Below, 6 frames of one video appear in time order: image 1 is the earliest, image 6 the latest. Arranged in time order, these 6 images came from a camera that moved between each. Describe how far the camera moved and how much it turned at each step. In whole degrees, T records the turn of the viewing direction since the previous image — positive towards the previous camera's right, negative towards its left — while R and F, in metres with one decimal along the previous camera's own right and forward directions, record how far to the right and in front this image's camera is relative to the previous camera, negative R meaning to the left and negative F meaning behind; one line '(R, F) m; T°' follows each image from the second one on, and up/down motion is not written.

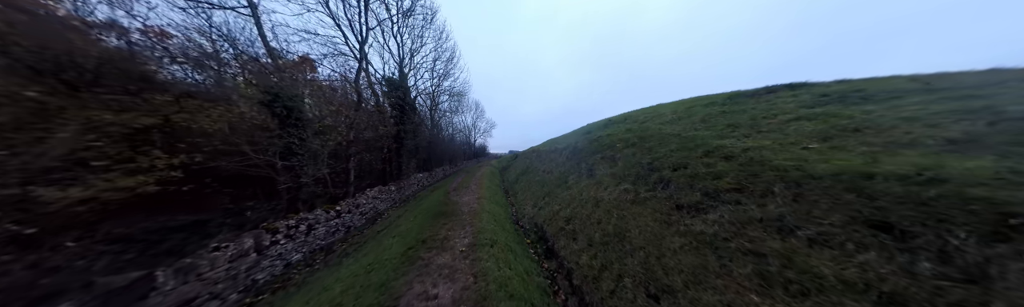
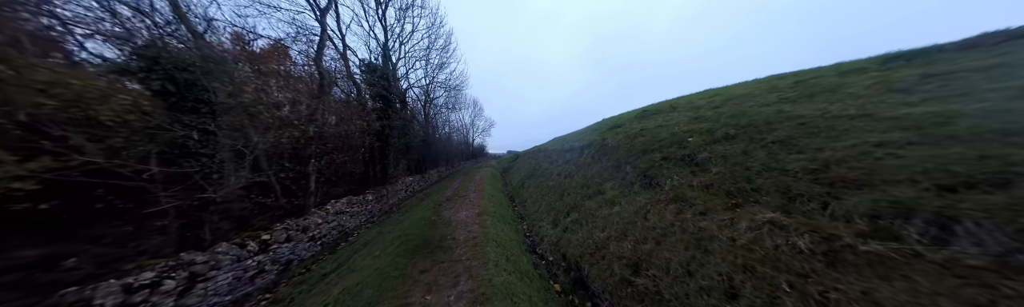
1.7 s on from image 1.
(-0.7, +3.4) m; 0°
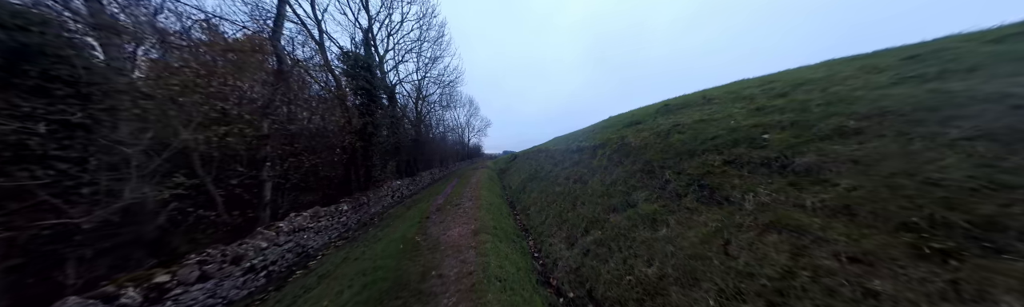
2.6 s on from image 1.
(-0.4, +2.0) m; +1°
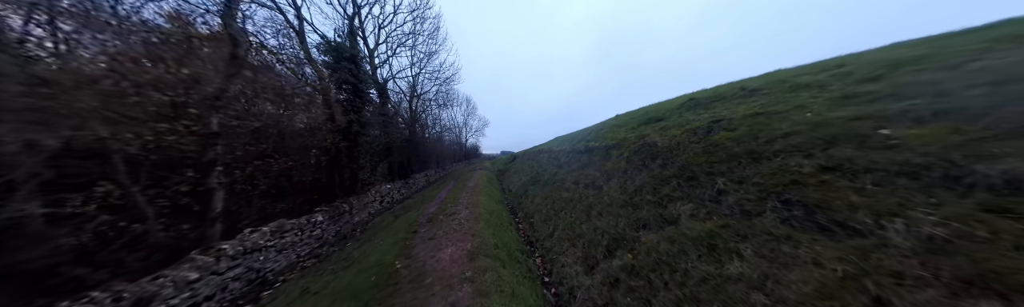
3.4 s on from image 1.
(-0.3, +1.6) m; +1°
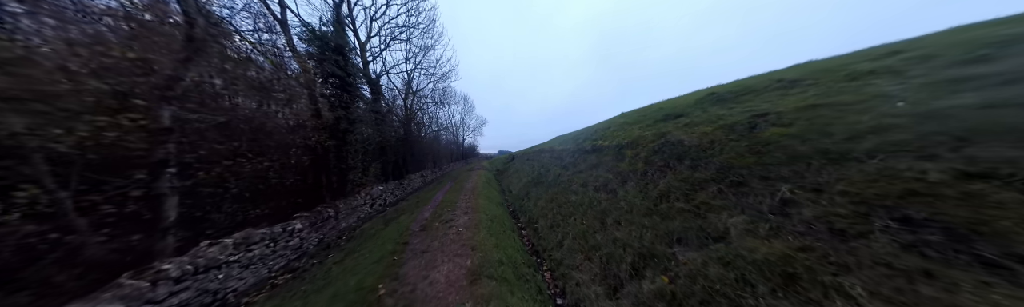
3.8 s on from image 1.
(-0.3, +1.1) m; +1°
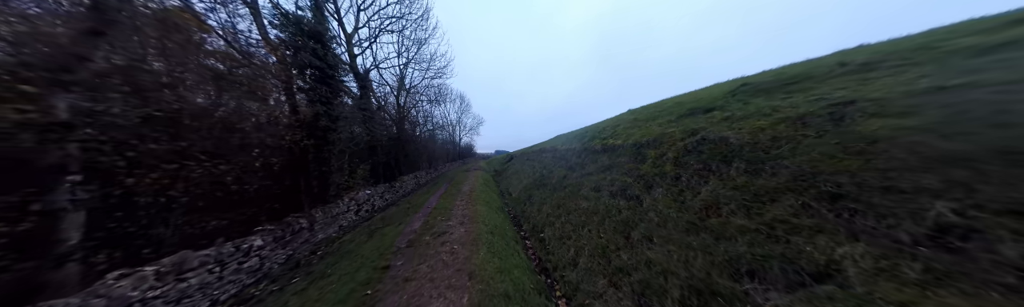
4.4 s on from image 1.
(-0.3, +1.5) m; +1°
